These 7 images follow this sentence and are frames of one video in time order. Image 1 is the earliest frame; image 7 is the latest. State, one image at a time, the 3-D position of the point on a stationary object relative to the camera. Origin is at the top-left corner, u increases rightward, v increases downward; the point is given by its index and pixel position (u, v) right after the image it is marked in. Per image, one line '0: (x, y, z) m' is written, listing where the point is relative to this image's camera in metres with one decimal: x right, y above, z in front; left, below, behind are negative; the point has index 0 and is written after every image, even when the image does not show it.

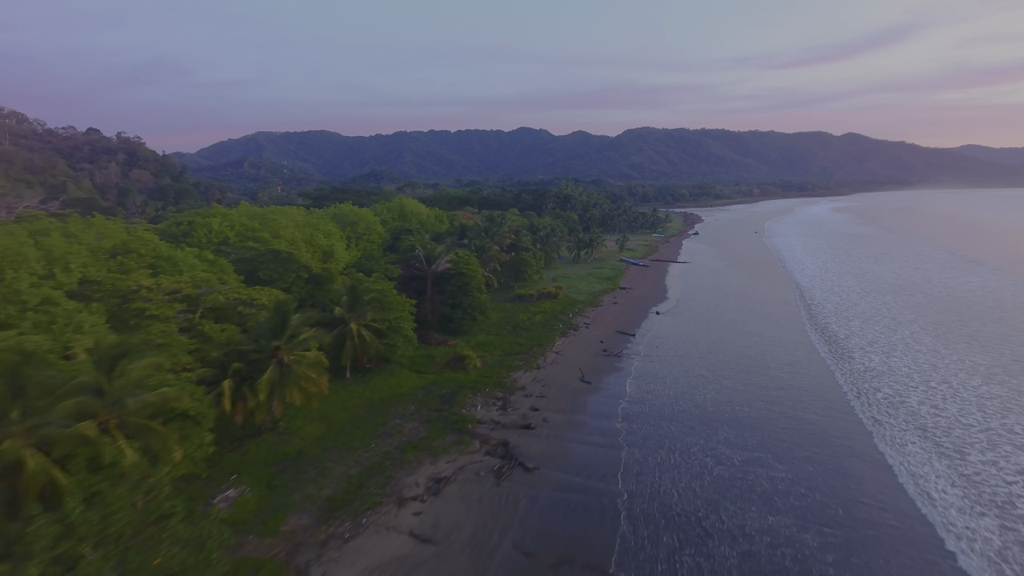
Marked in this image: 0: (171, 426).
0: (-5.0, -2.0, +14.6) m
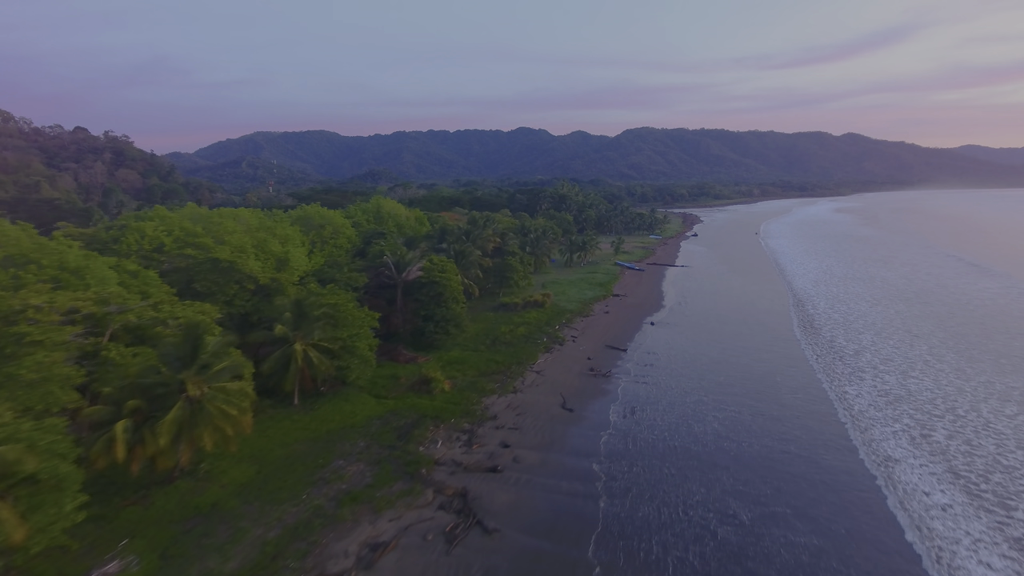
0: (-5.7, -2.4, +11.3) m
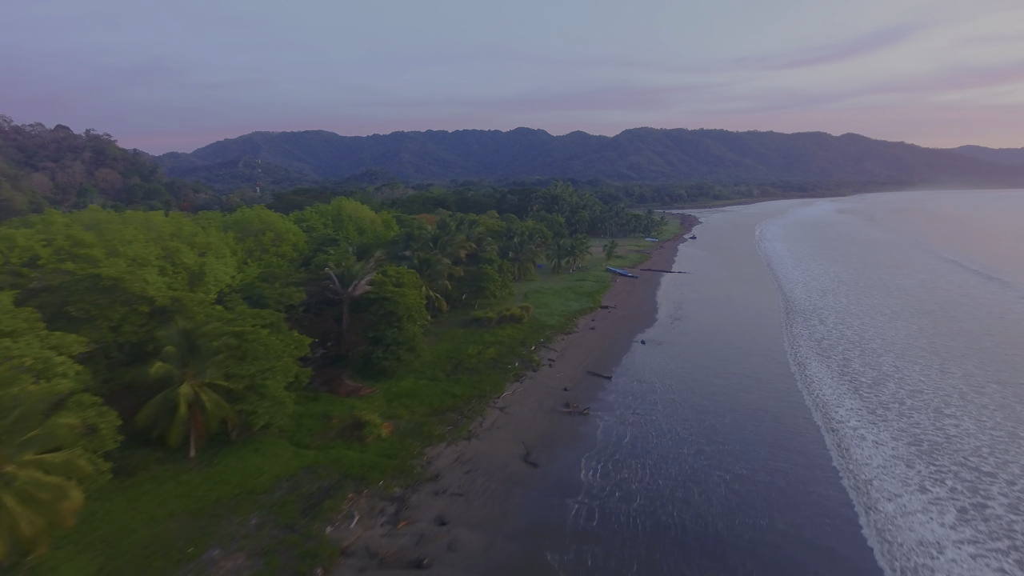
0: (-6.6, -2.8, +6.7) m
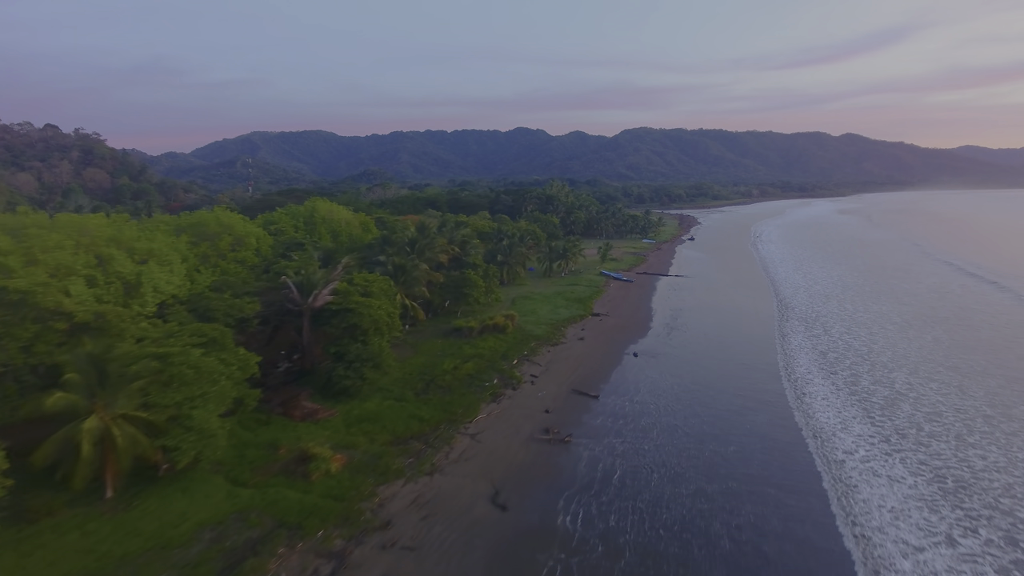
0: (-7.2, -3.1, +4.2) m
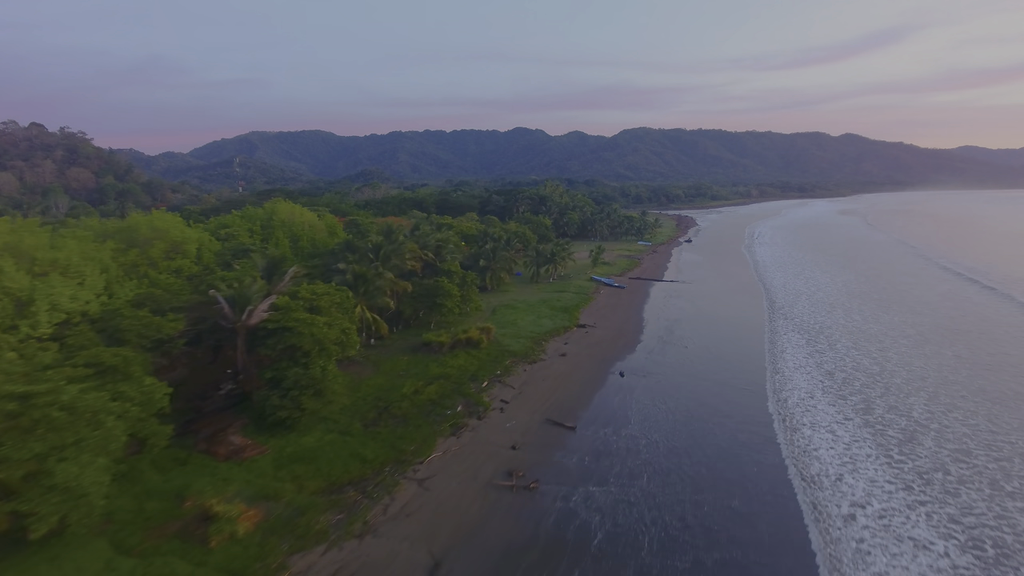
0: (-7.9, -3.4, +1.1) m
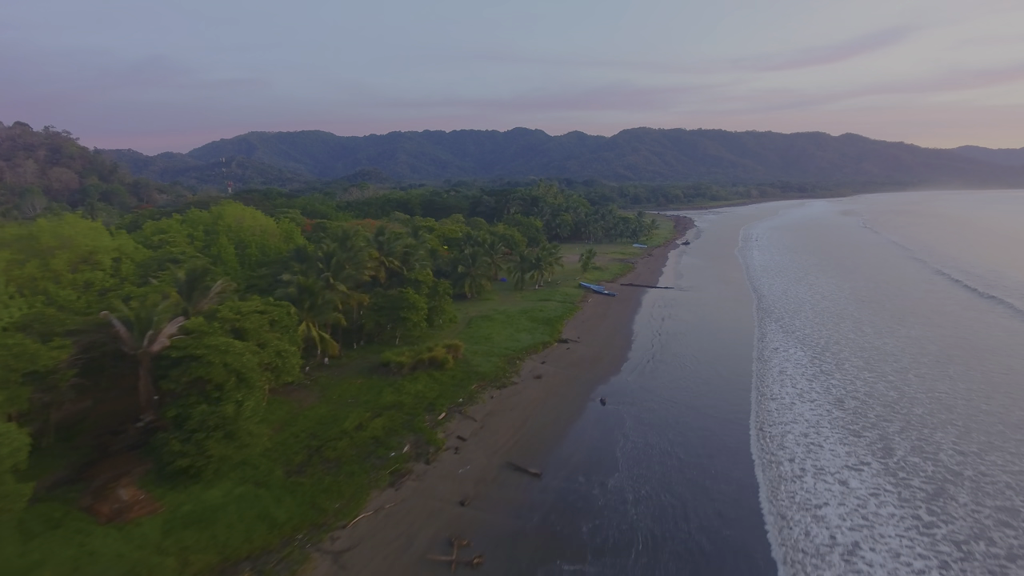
0: (-8.8, -3.7, -2.3) m
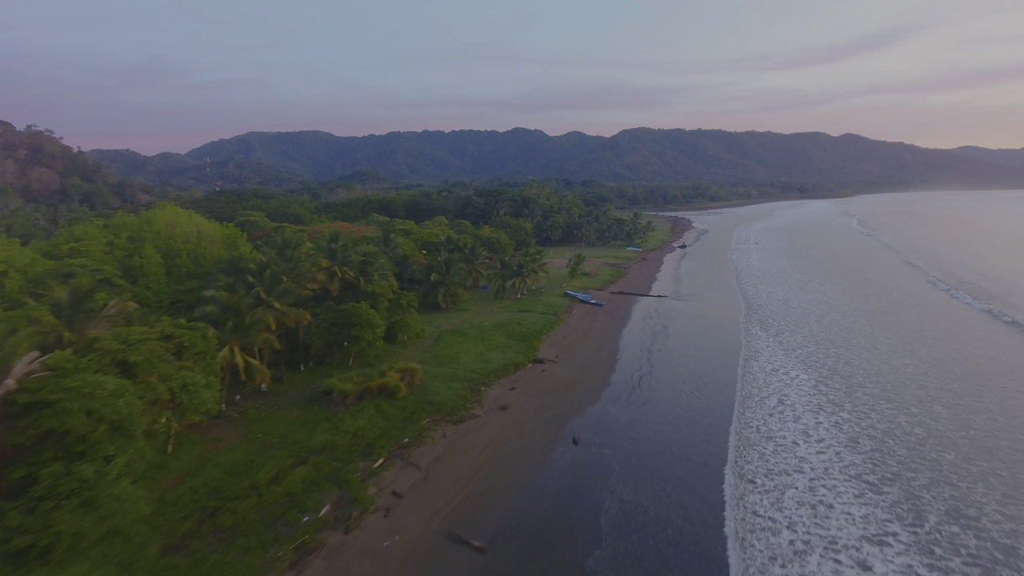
0: (-9.7, -4.1, -5.9) m
